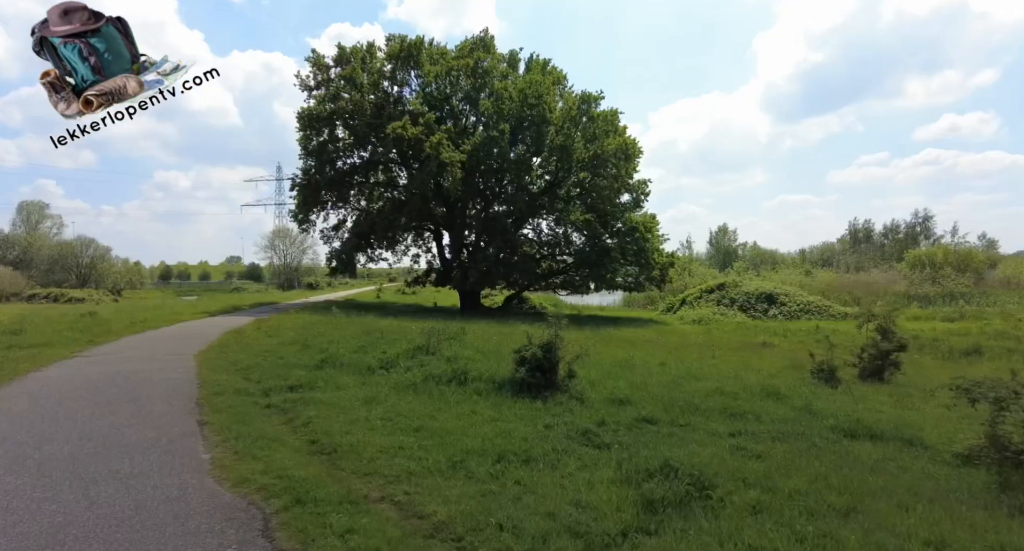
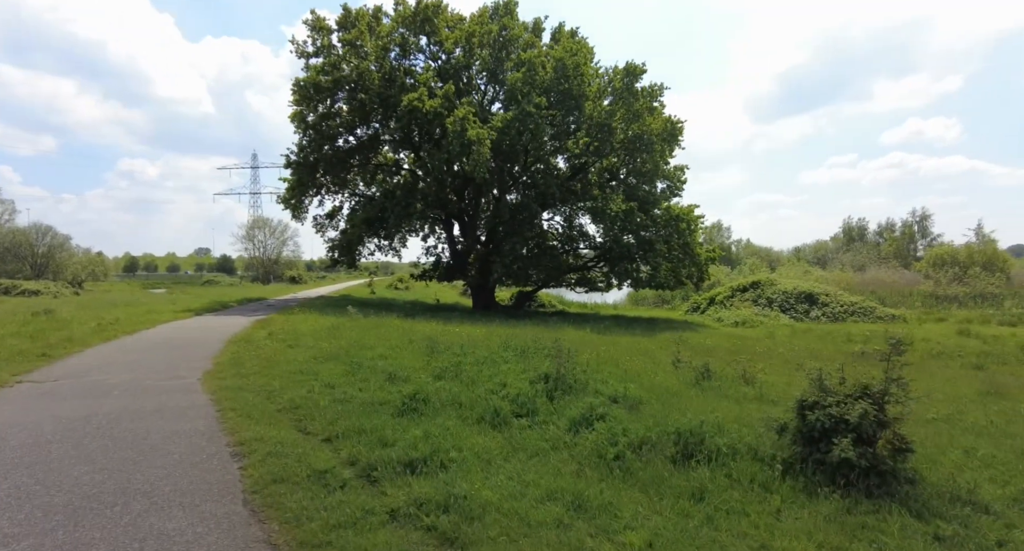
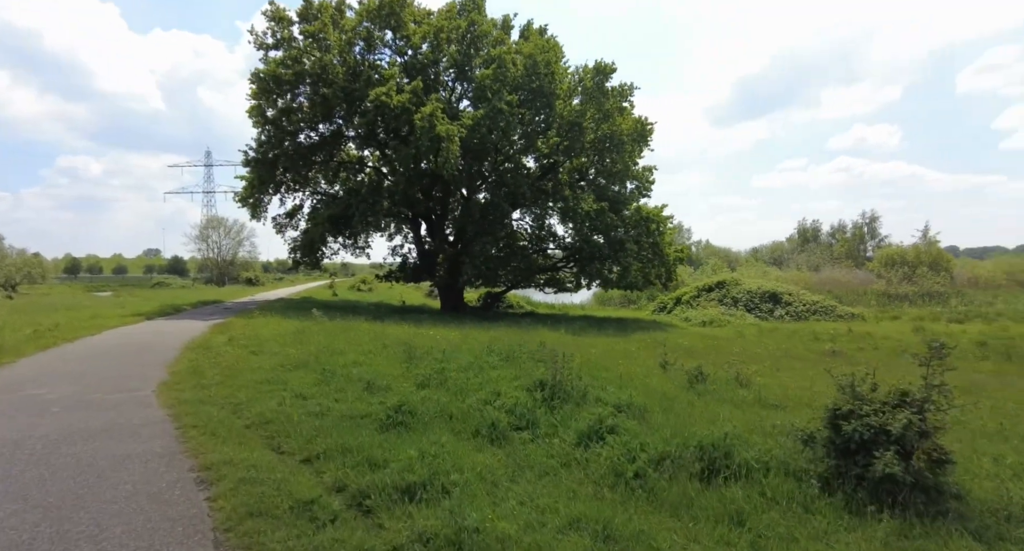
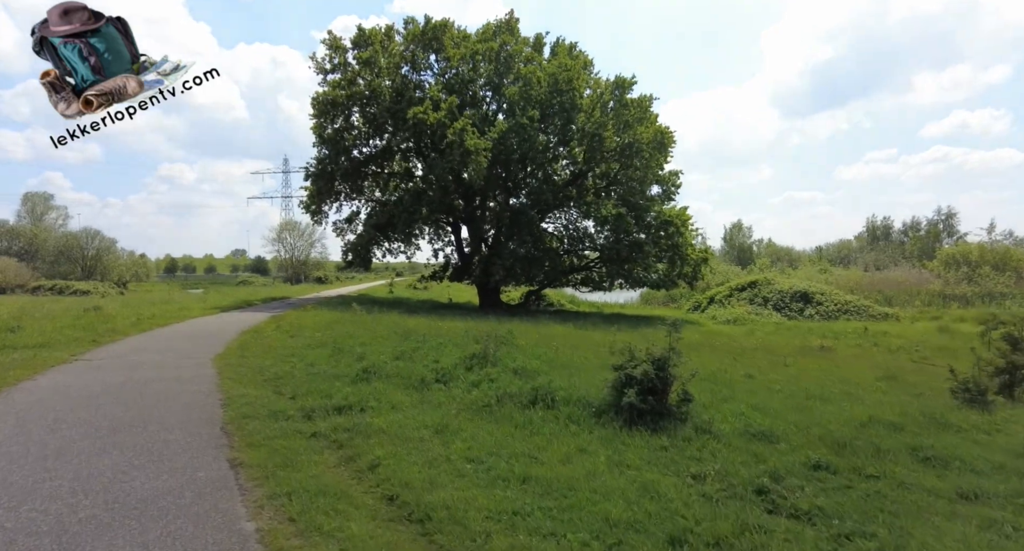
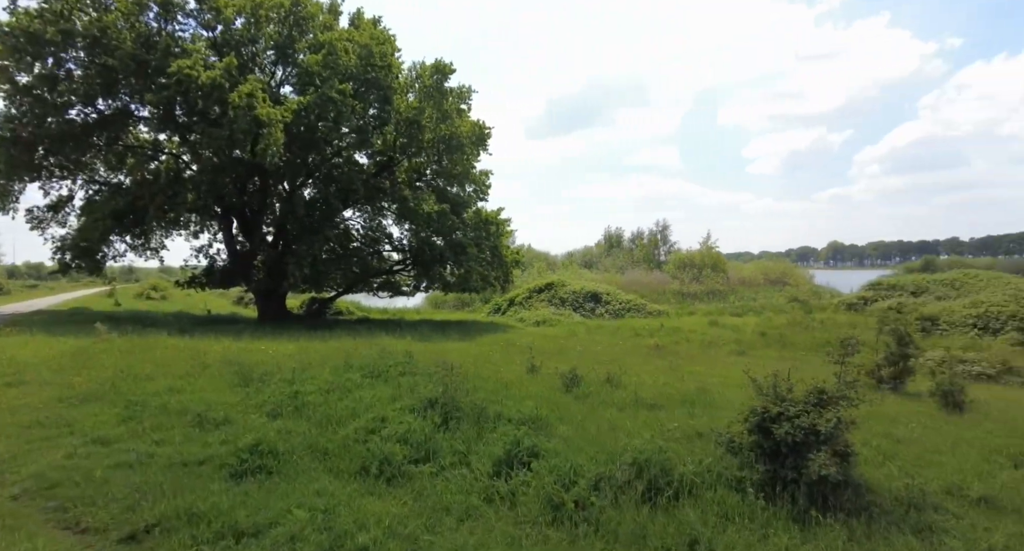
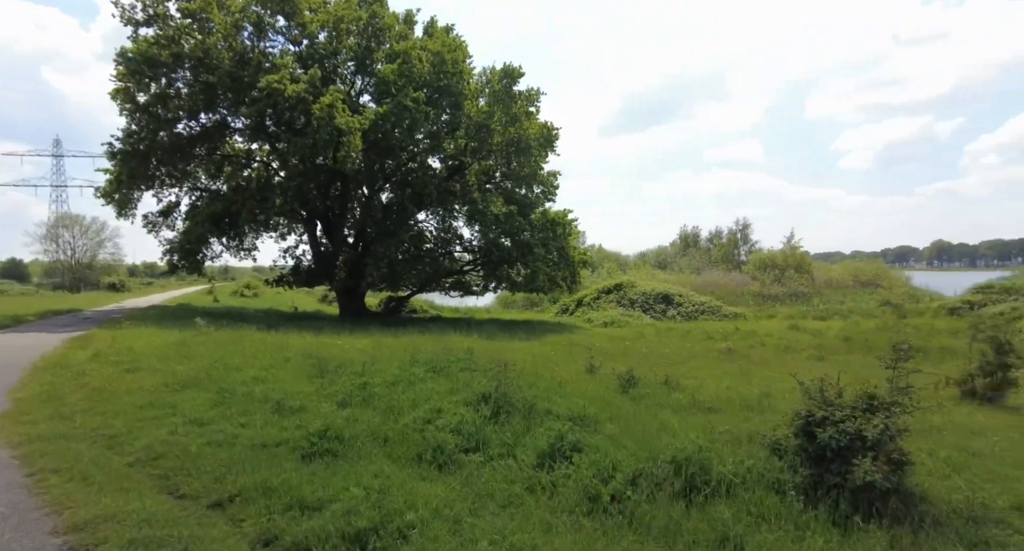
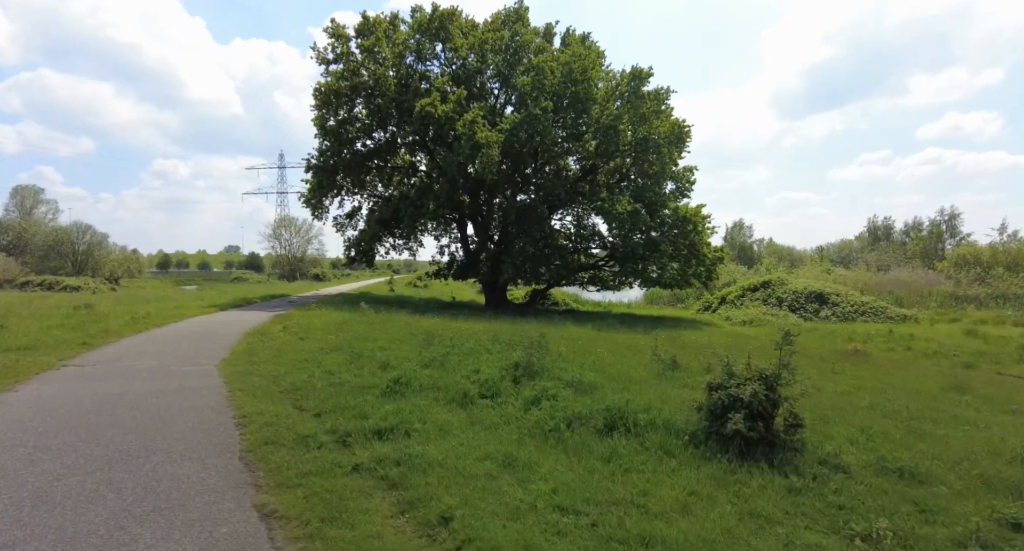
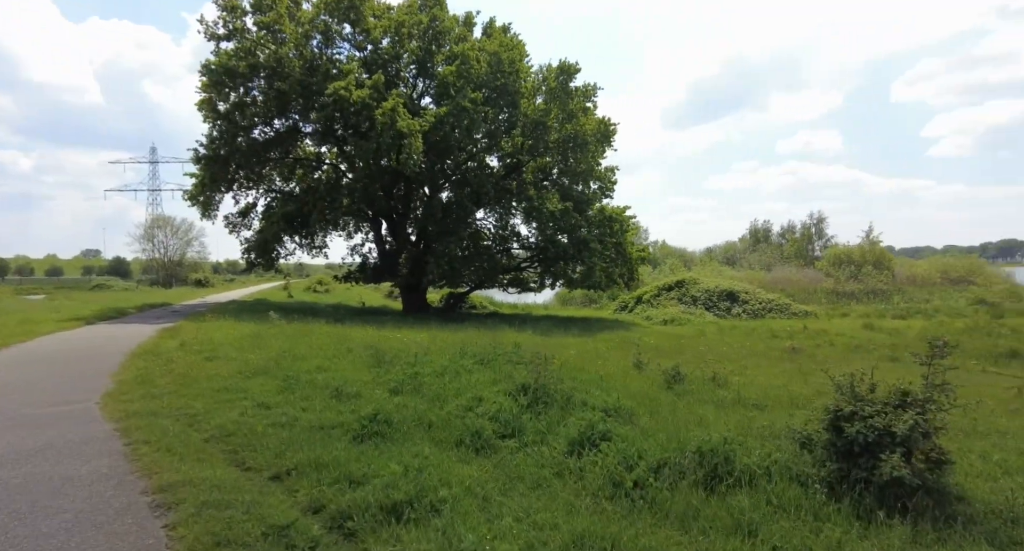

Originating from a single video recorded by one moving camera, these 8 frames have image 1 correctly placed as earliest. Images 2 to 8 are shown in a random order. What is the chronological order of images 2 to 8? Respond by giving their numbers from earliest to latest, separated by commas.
4, 7, 2, 3, 8, 6, 5
